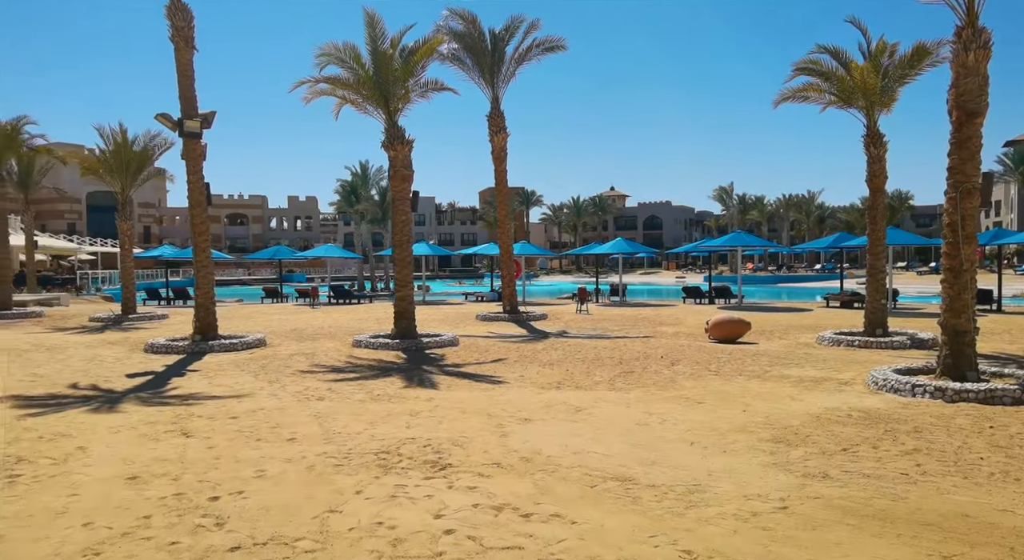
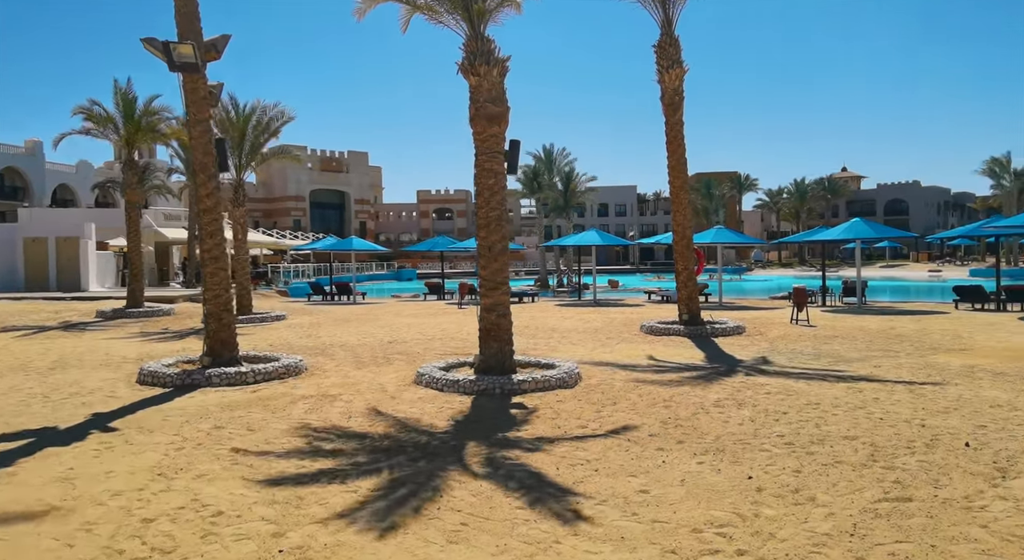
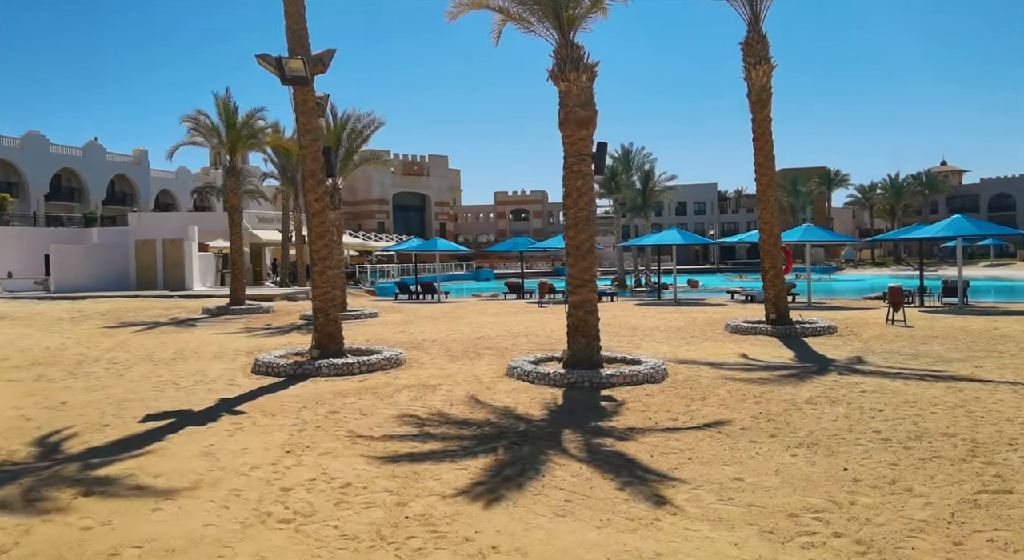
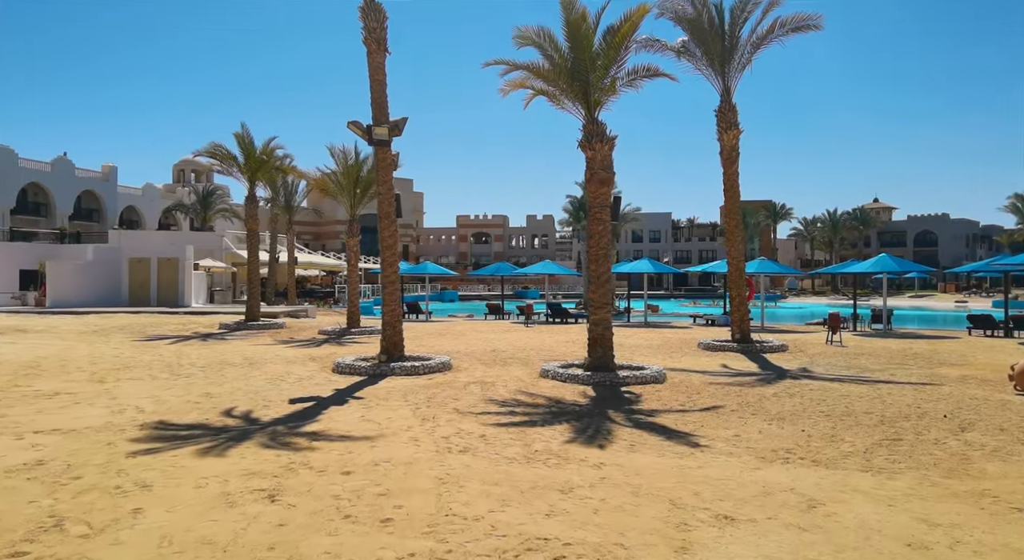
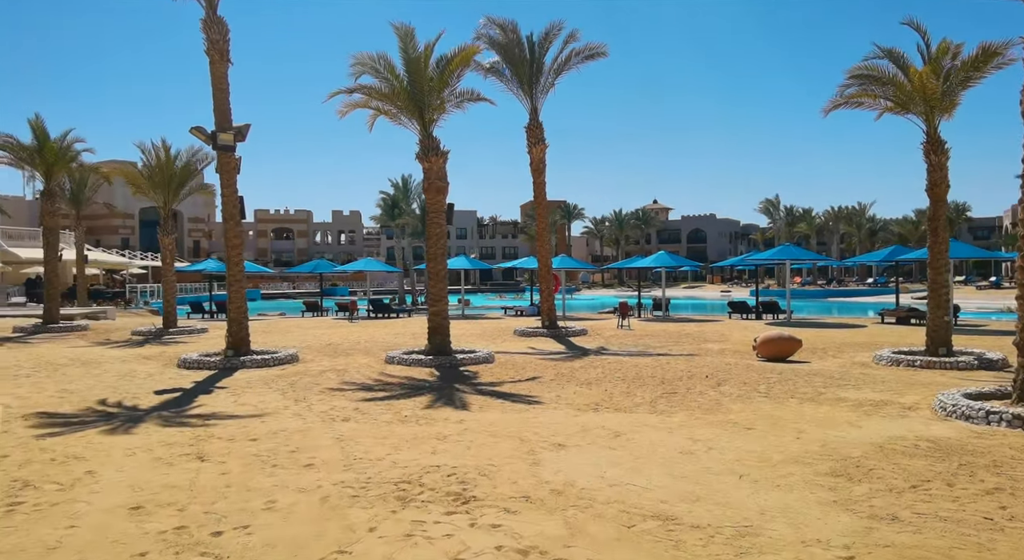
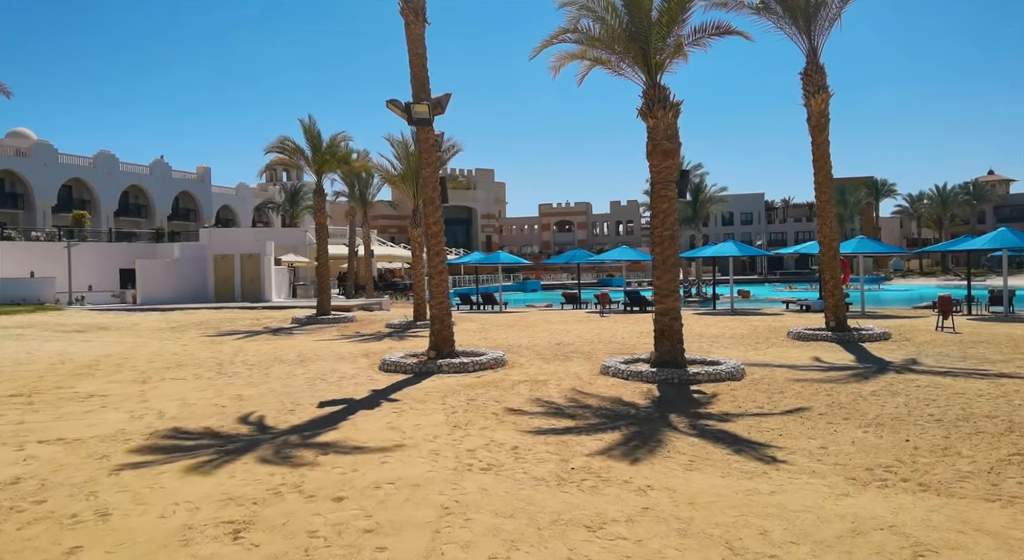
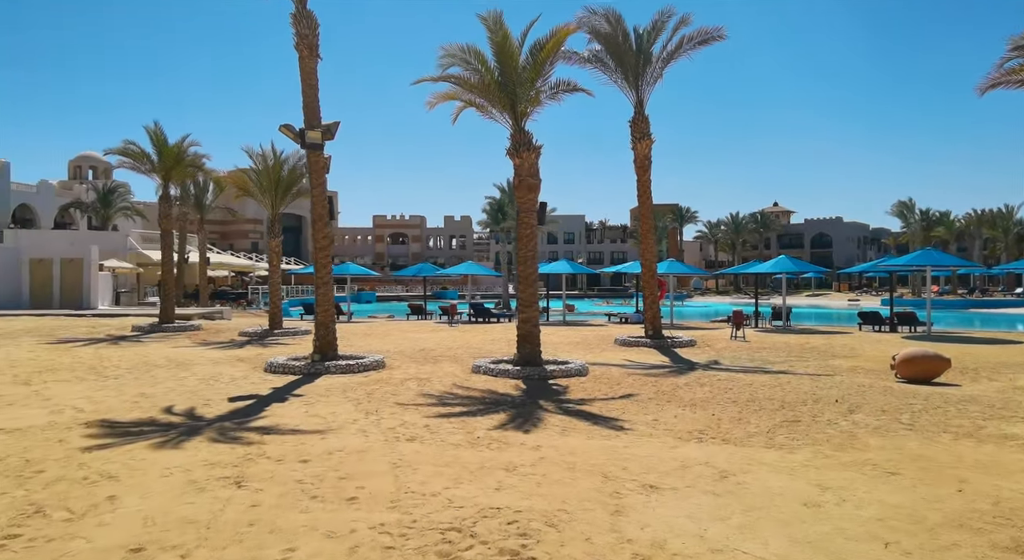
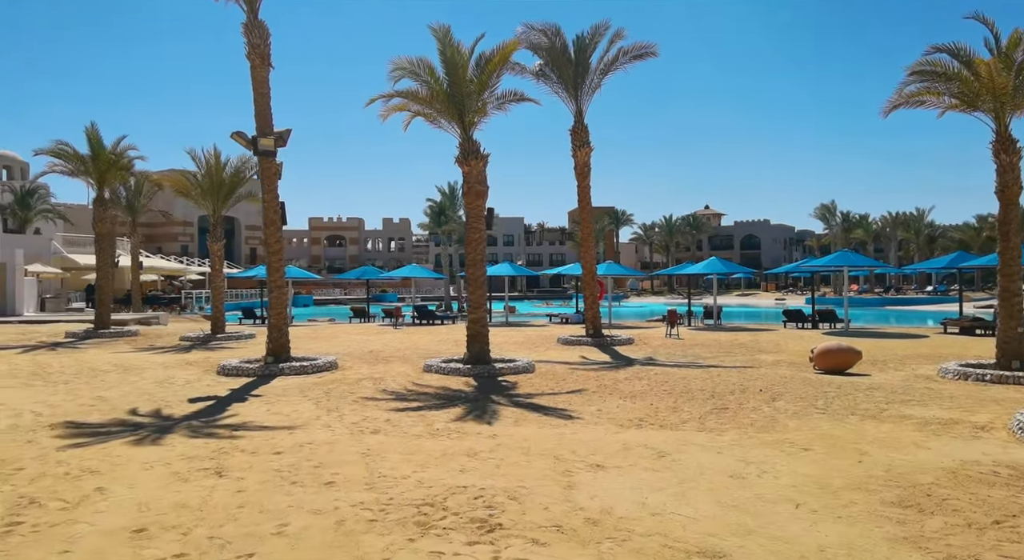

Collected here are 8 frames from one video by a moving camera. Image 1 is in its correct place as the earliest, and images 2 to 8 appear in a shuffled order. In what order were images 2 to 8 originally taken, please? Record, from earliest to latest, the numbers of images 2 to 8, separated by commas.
5, 8, 7, 4, 6, 3, 2
